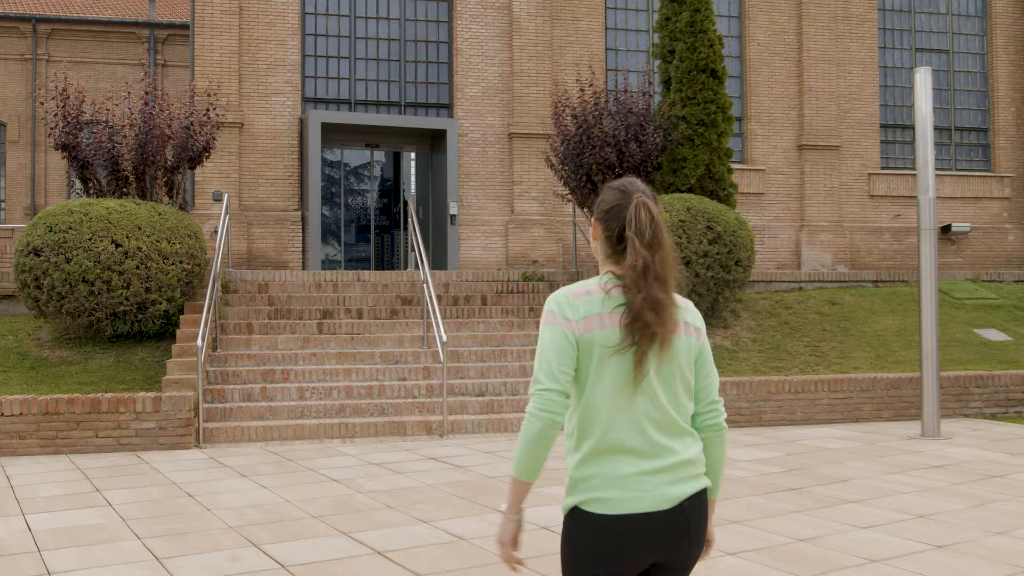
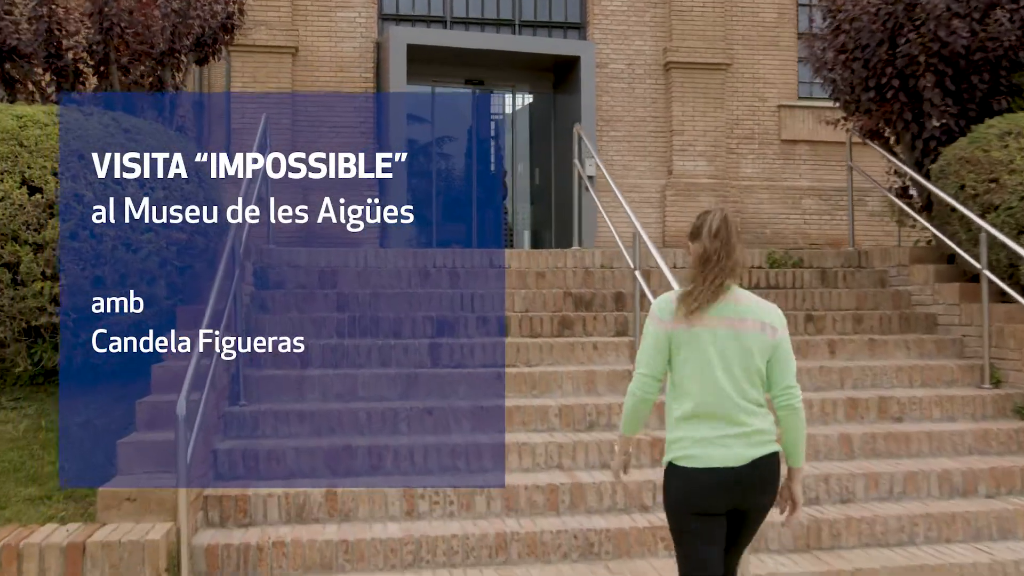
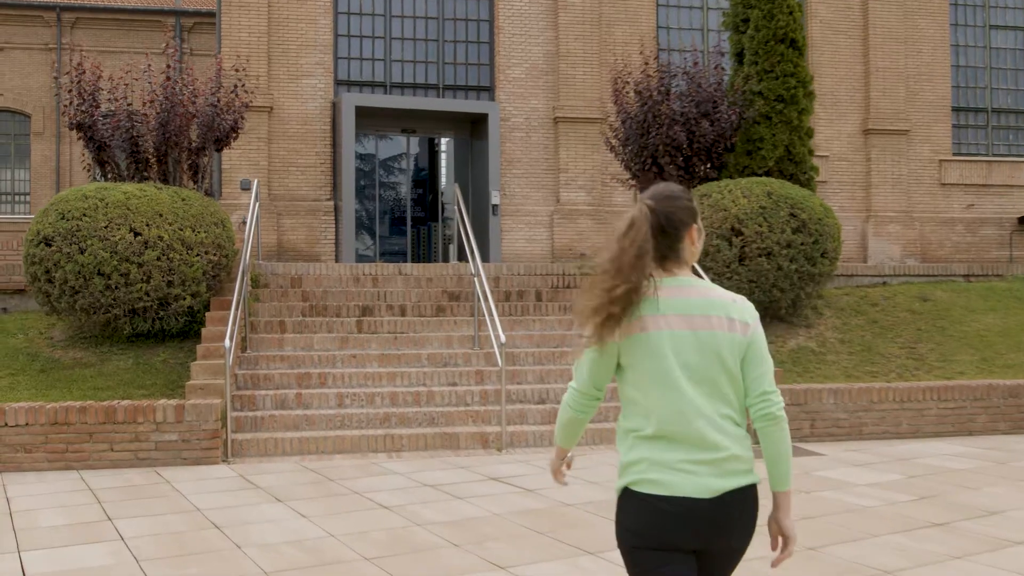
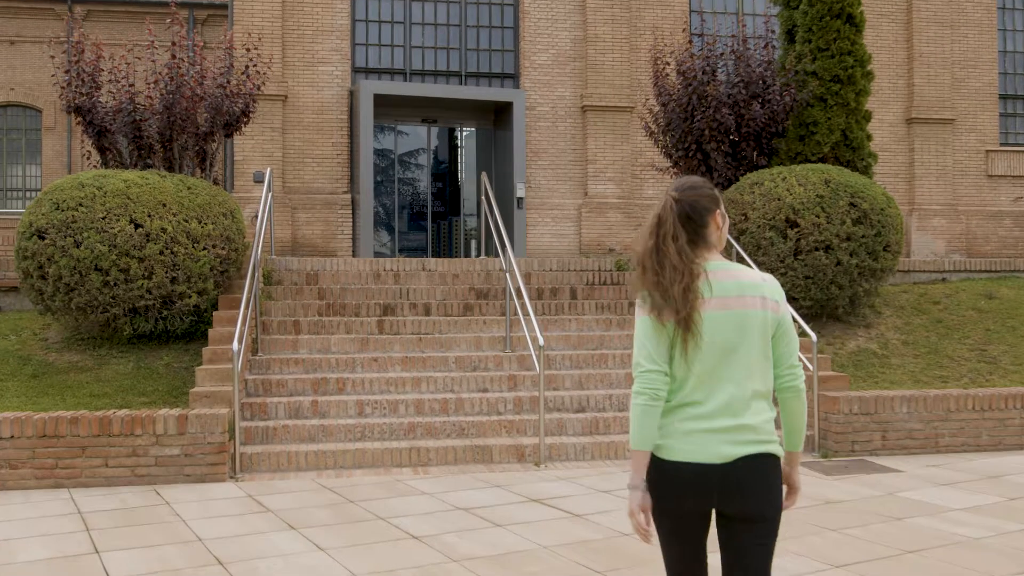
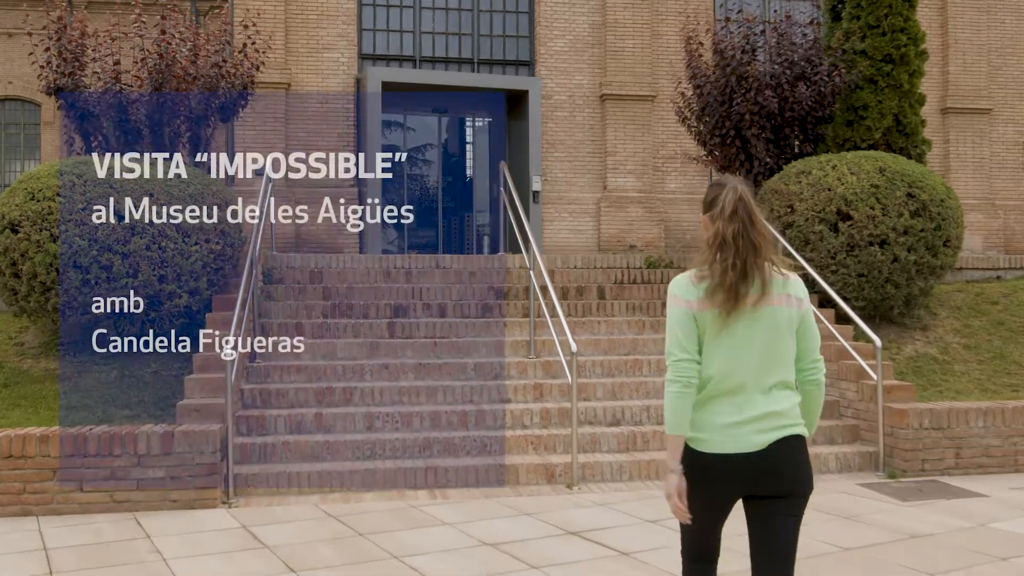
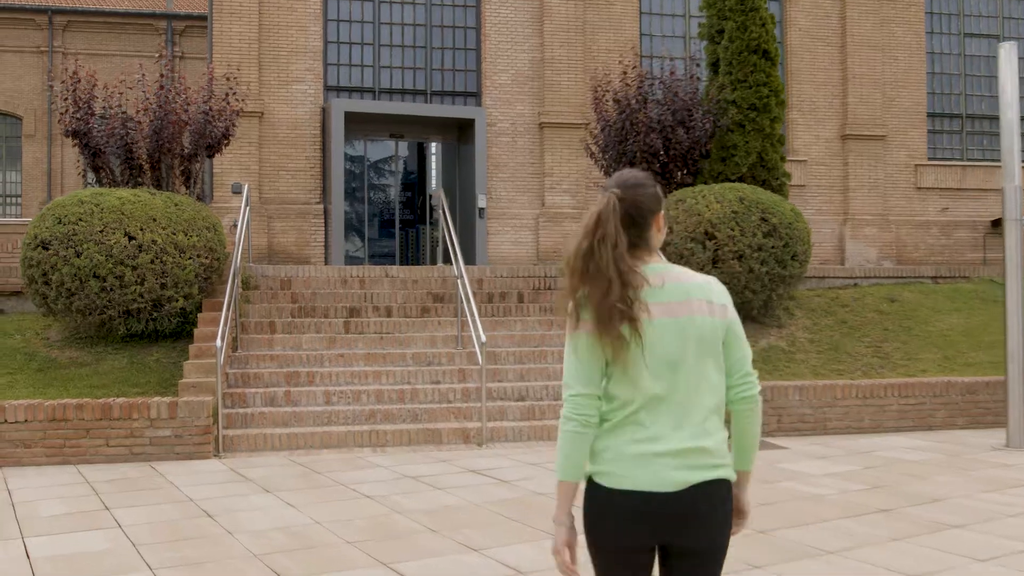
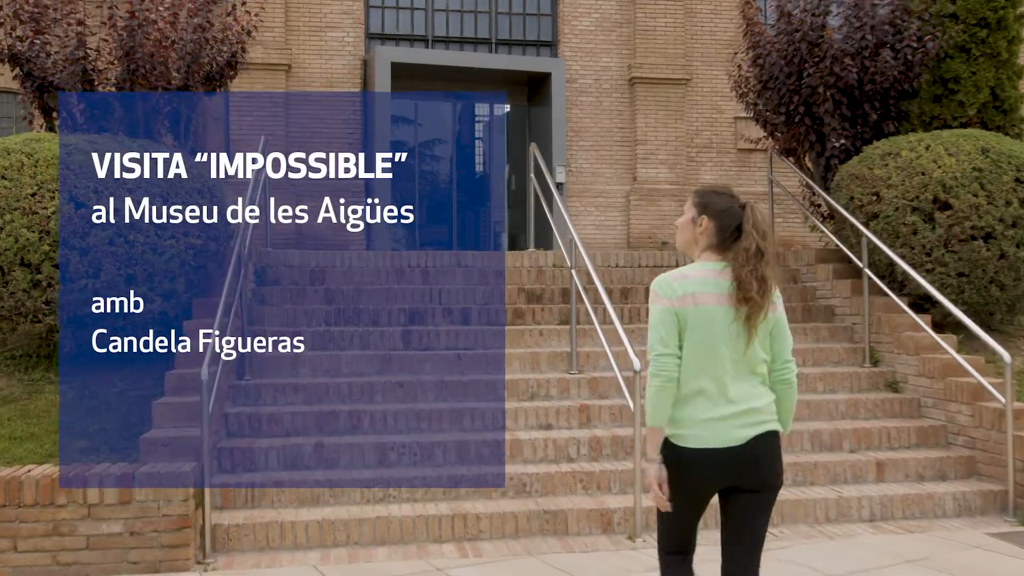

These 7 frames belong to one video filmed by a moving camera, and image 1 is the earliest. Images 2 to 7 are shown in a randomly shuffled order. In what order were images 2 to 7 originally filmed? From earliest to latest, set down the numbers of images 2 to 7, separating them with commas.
6, 3, 4, 5, 7, 2
